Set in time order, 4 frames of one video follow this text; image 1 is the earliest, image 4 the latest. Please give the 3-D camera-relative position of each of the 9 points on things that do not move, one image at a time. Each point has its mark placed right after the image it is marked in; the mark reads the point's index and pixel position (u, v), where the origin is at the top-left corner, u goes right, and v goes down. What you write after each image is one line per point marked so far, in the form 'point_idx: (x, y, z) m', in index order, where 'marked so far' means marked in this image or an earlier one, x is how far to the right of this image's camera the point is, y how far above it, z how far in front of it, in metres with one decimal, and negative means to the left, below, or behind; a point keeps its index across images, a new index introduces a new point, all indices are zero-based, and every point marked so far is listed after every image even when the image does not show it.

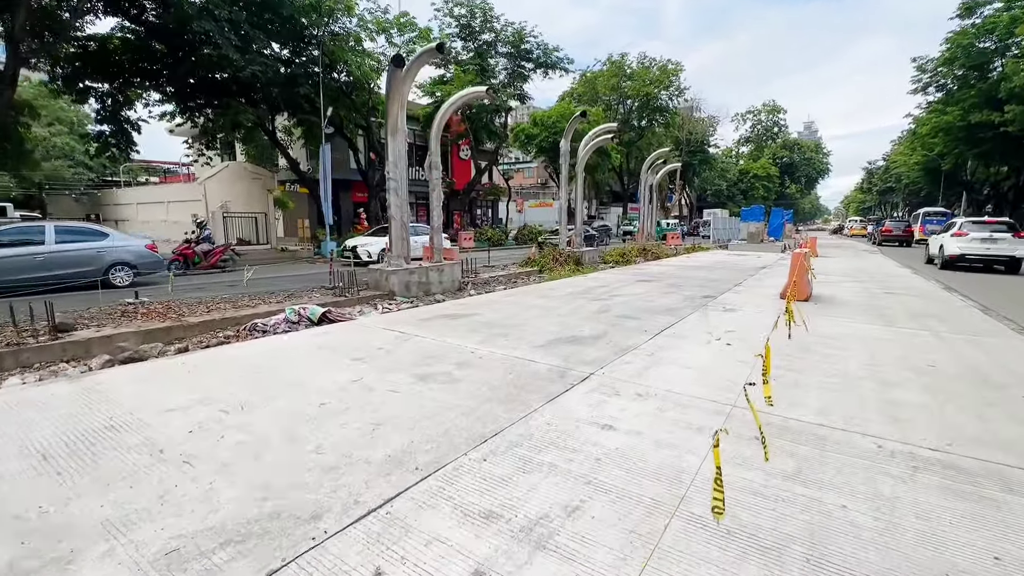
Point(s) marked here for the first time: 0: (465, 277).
0: (-1.3, +0.3, +13.2) m
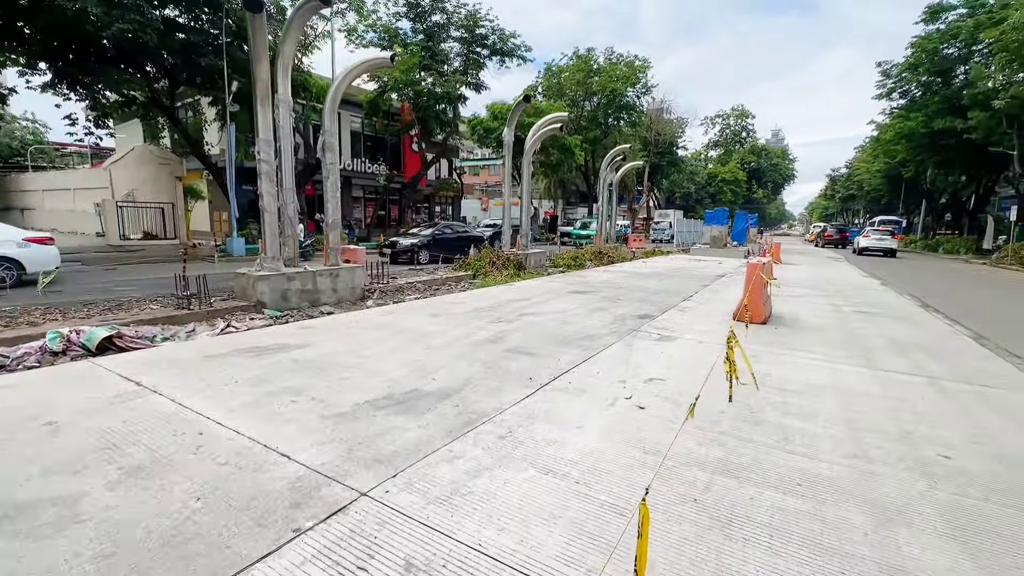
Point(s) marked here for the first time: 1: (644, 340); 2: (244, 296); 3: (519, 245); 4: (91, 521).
0: (-3.3, +0.1, +11.1) m
1: (+1.6, -0.6, +5.7) m
2: (-4.9, -0.1, +8.5) m
3: (+0.3, +1.5, +16.6) m
4: (-1.9, -1.0, +2.1) m
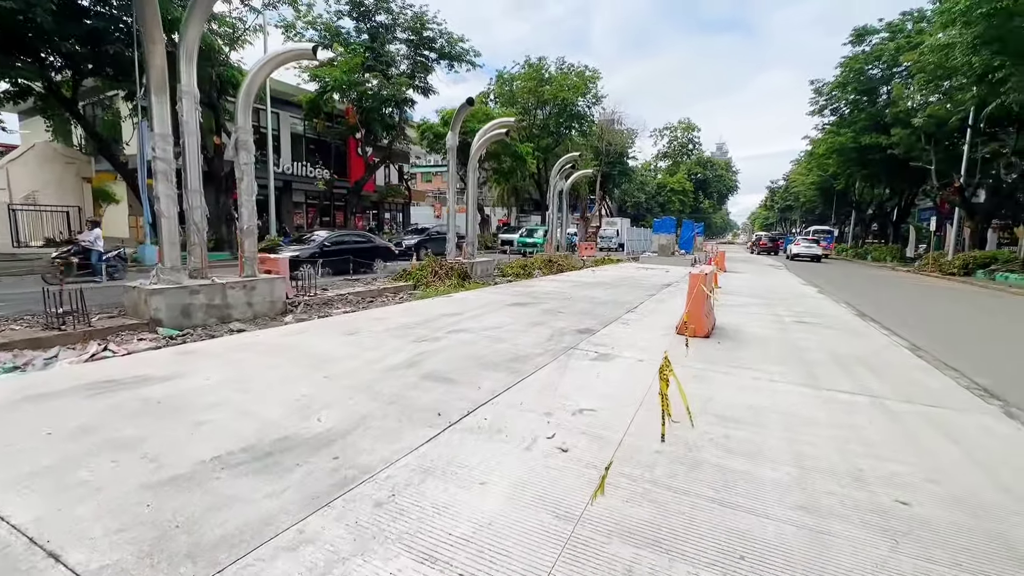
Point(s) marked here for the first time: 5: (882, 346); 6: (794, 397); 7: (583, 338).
0: (-4.6, -0.2, +10.2) m
1: (+0.7, -0.8, +5.2) m
2: (-5.9, -0.4, +7.4) m
3: (-1.6, +1.2, +16.0) m
4: (-2.4, -1.1, +1.3) m
5: (+5.2, -0.8, +6.6) m
6: (+2.6, -1.0, +4.3) m
7: (+0.9, -0.7, +6.3) m
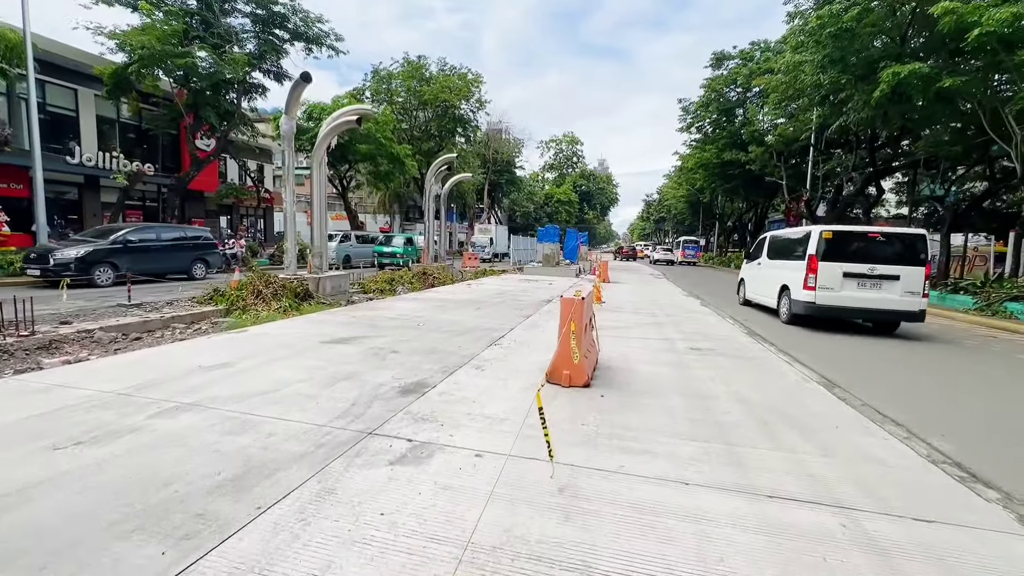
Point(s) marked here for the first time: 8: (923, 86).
0: (-7.2, -0.7, +6.6) m
1: (-0.9, -1.1, +2.9) m
2: (-7.9, -0.9, +3.6) m
3: (-5.6, +0.6, +13.0) m
4: (-3.1, -1.4, -1.6) m
5: (+3.1, -1.0, +5.2) m
6: (+1.1, -1.2, +2.4) m
7: (-0.9, -1.0, +4.0) m
8: (+12.2, +6.0, +14.0) m
